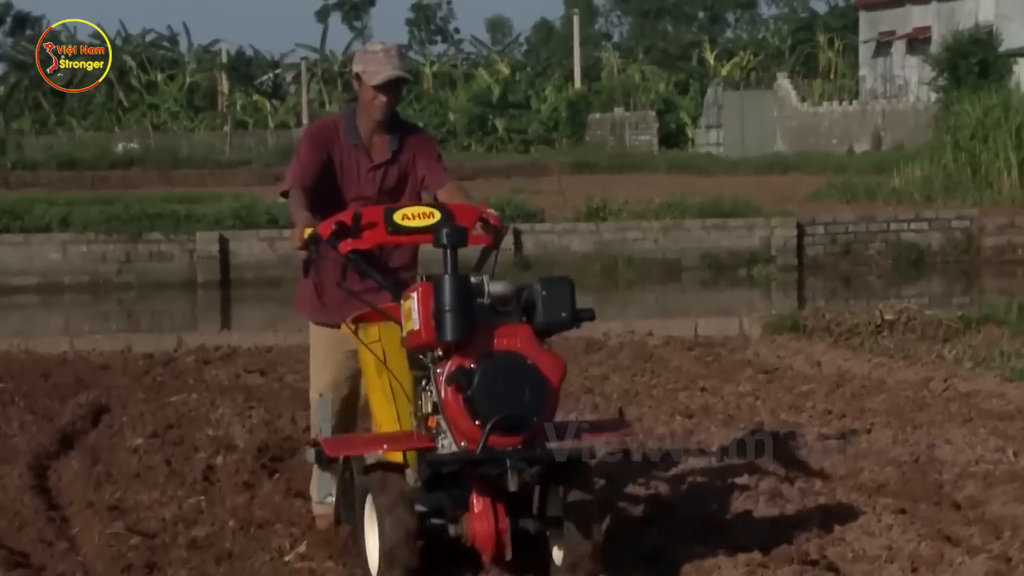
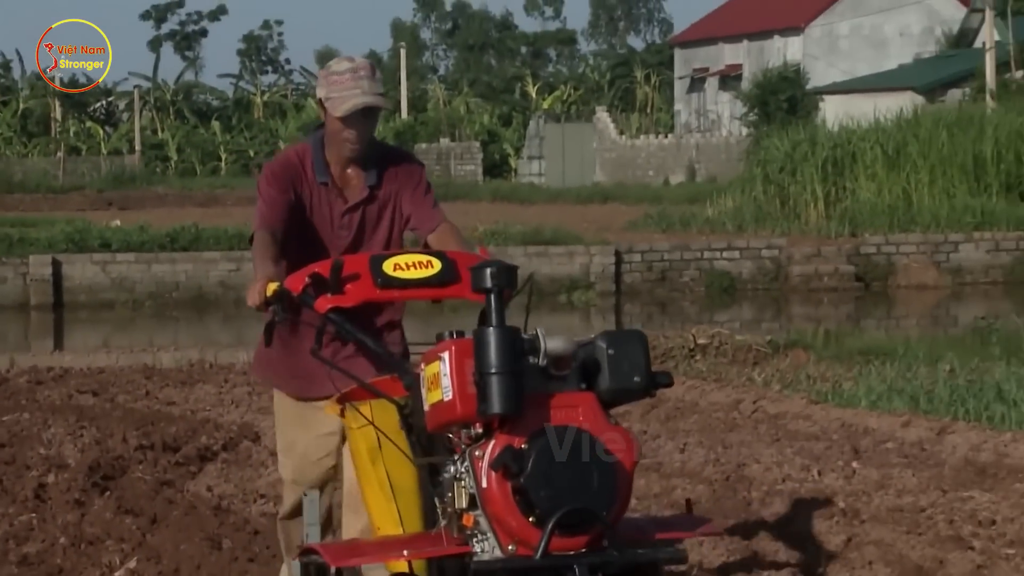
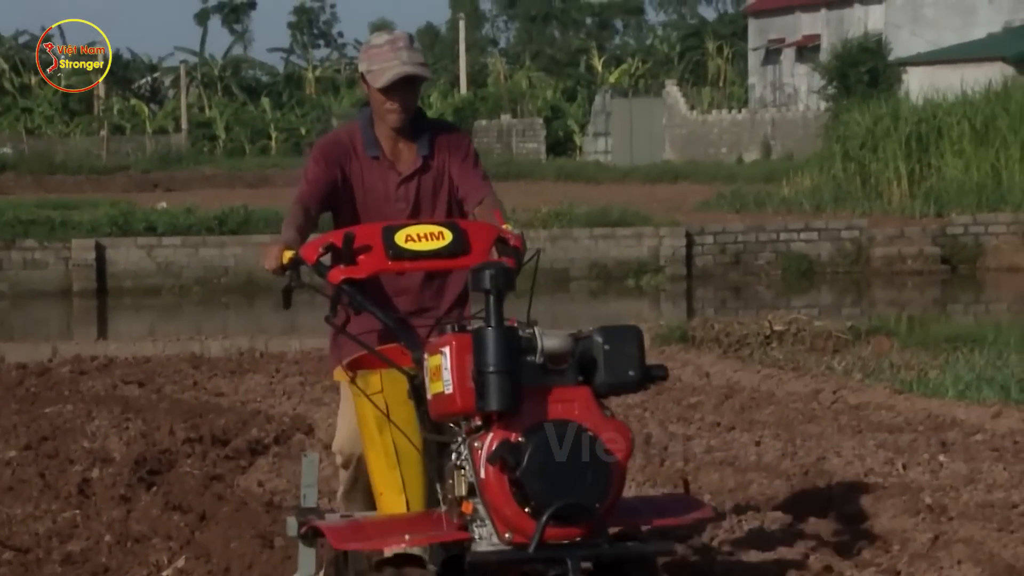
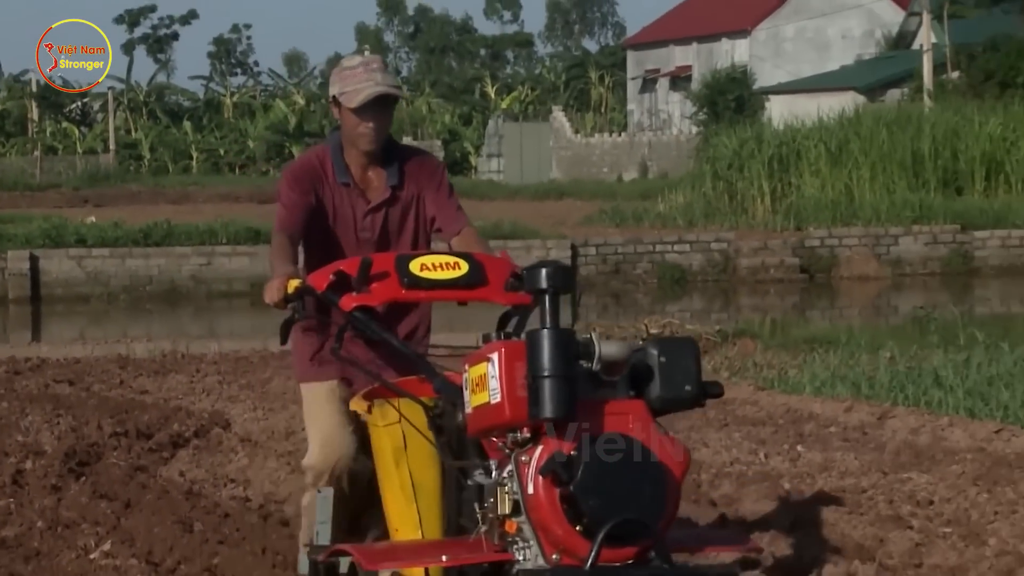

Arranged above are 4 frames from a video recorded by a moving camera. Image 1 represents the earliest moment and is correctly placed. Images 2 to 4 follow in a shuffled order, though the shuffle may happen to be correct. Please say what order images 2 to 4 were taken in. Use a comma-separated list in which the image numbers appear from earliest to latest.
3, 2, 4
